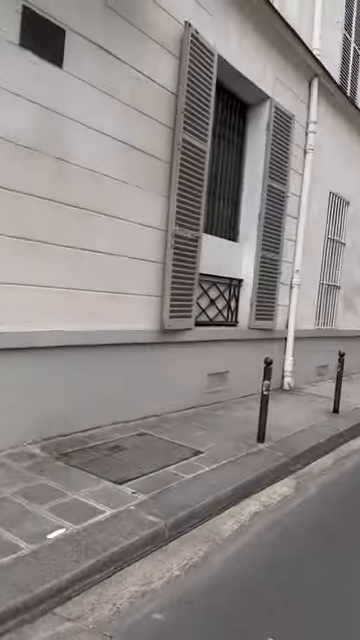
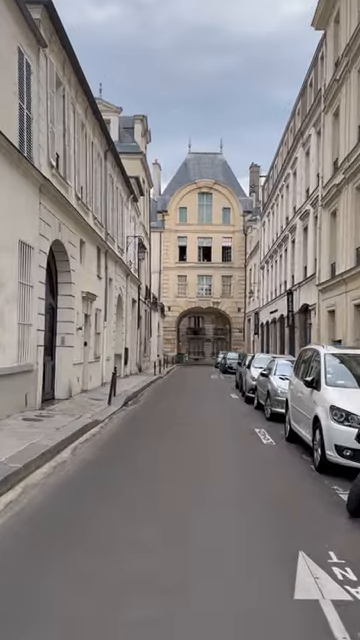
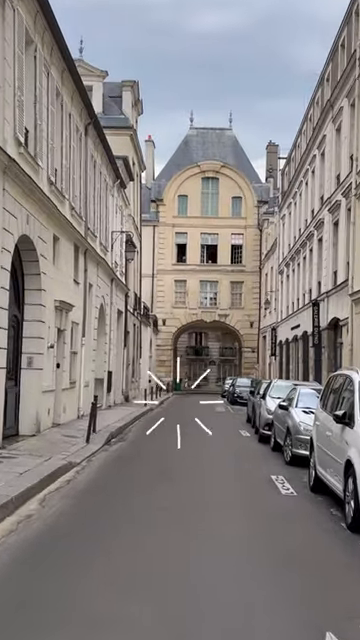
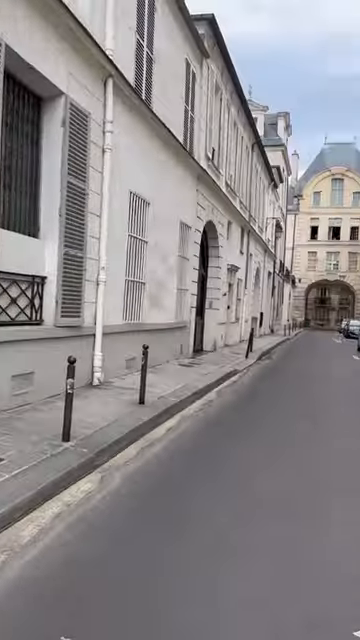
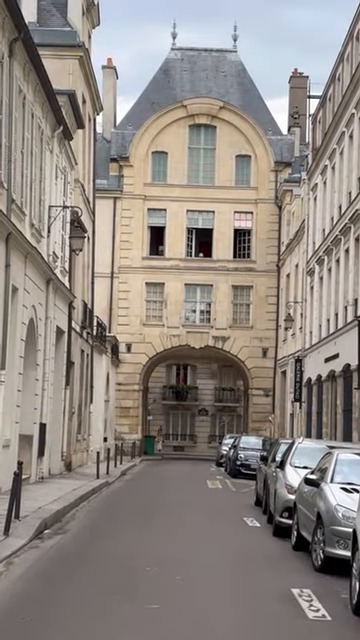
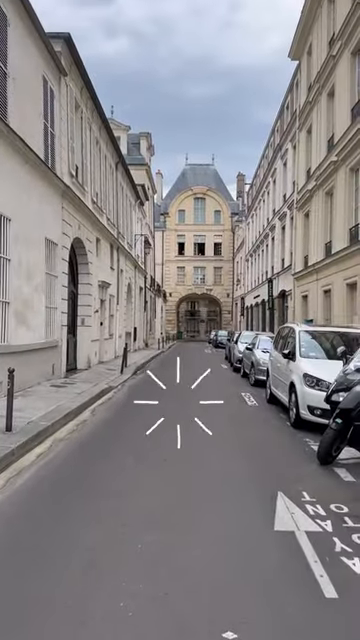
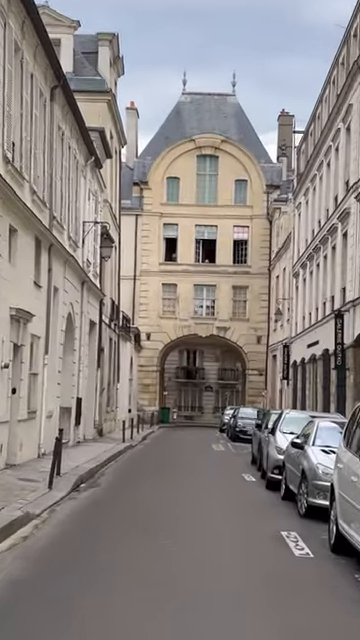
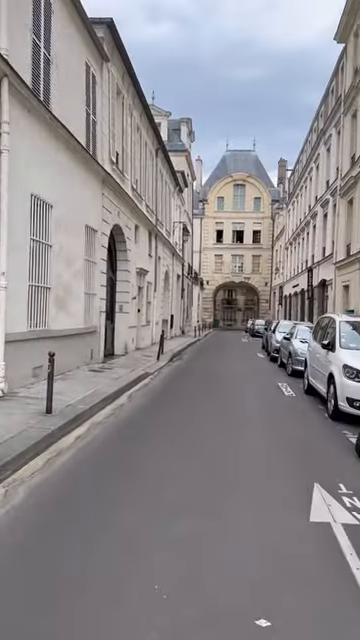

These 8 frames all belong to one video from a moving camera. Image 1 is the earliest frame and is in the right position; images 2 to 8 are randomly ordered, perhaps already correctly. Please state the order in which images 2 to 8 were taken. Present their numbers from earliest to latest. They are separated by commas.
4, 8, 6, 2, 3, 7, 5
